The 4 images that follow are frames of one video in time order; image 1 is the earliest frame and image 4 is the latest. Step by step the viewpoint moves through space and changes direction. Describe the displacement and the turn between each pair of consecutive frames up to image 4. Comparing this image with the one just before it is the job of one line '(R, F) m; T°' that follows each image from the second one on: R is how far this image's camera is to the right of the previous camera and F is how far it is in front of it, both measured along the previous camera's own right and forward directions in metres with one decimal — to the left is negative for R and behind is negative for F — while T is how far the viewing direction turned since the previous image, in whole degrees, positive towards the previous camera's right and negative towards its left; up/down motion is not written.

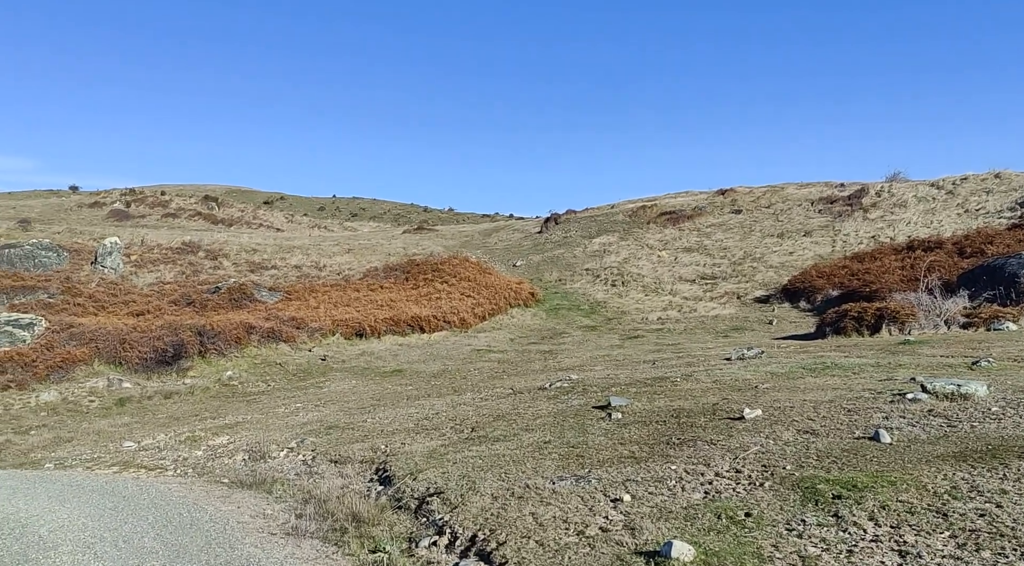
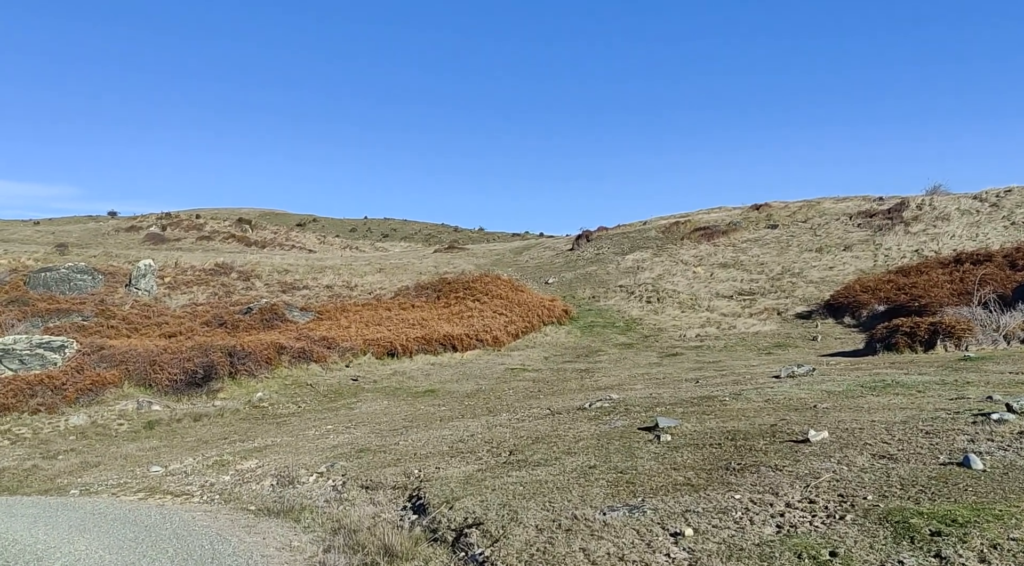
(-0.1, +0.5) m; -2°
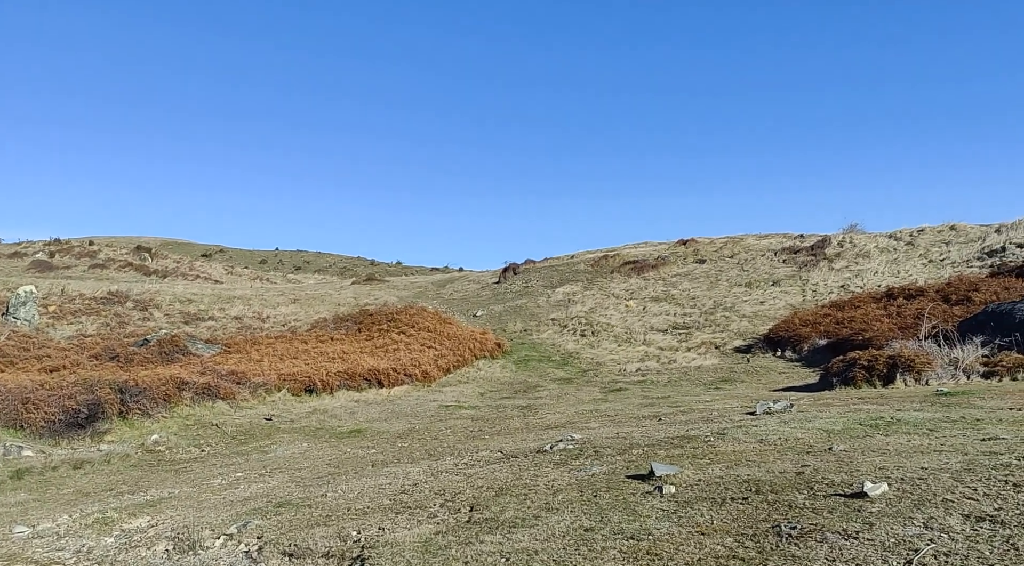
(-0.4, +1.6) m; +5°
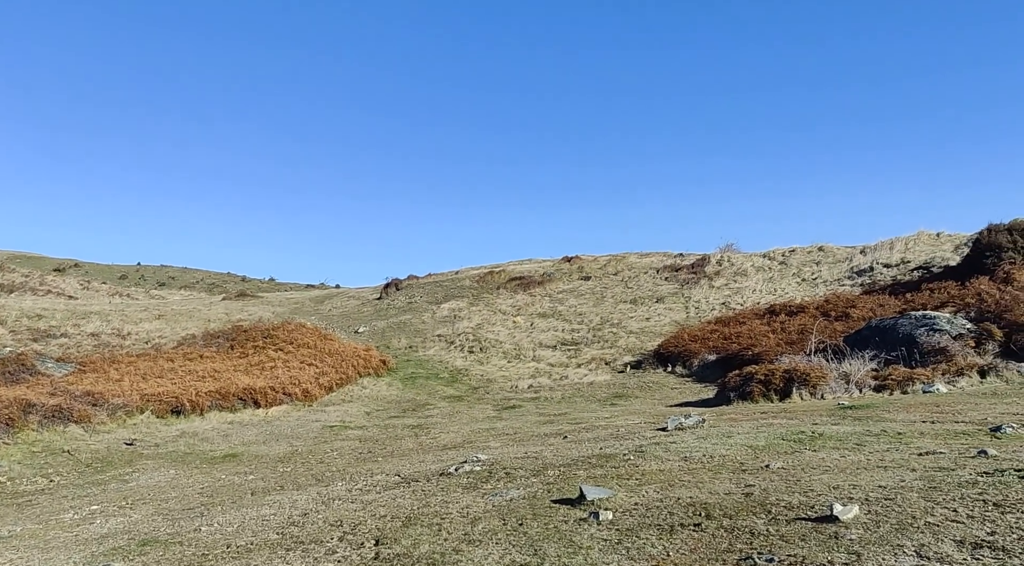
(-0.3, +0.9) m; +8°
